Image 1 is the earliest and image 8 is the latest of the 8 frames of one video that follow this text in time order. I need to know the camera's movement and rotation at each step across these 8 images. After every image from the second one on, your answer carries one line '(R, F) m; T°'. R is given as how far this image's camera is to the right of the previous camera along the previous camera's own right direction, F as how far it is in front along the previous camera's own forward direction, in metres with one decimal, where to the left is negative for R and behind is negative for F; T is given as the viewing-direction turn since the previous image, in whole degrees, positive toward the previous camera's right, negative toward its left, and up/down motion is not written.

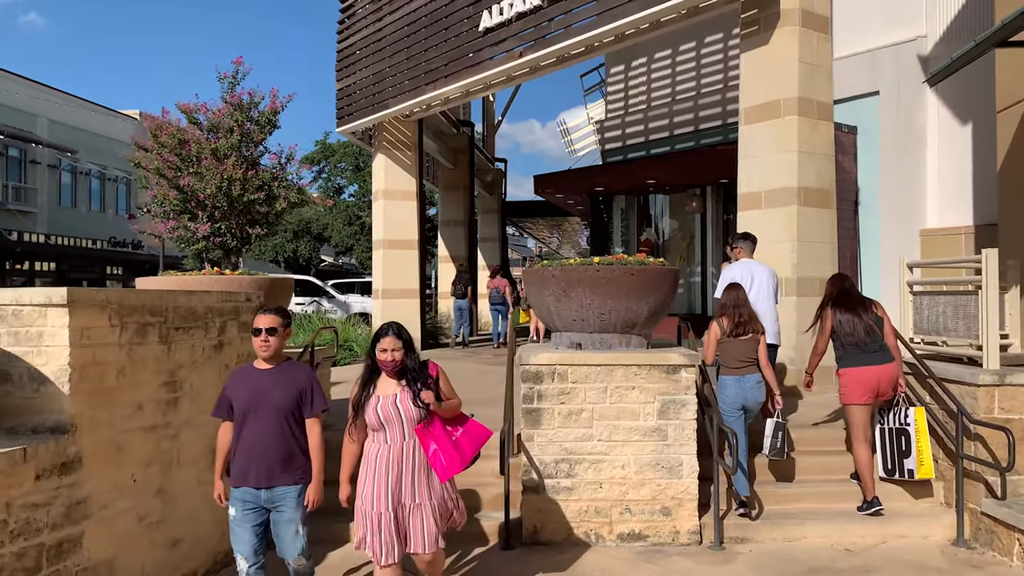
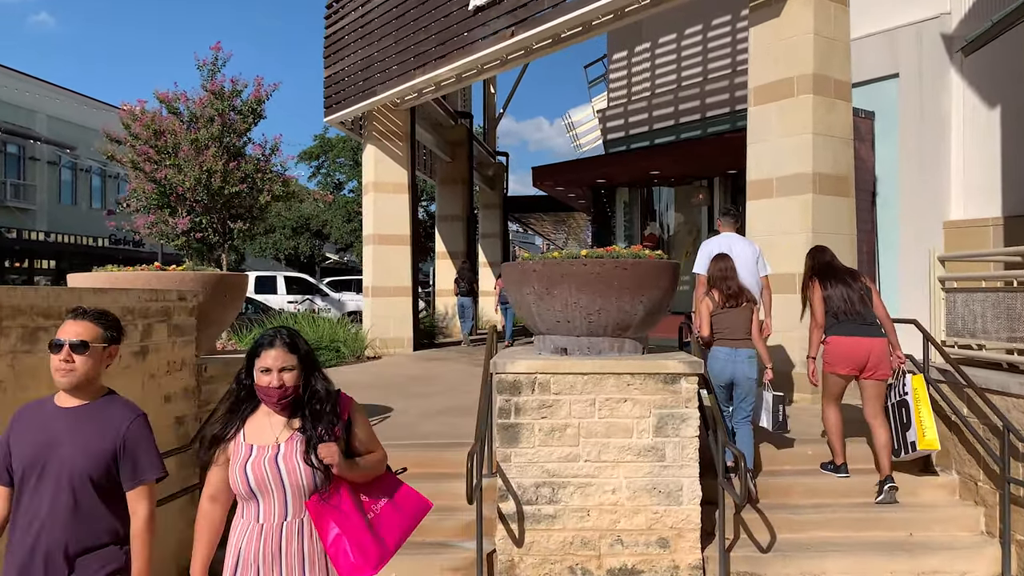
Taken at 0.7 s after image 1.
(+0.2, +0.6) m; -1°
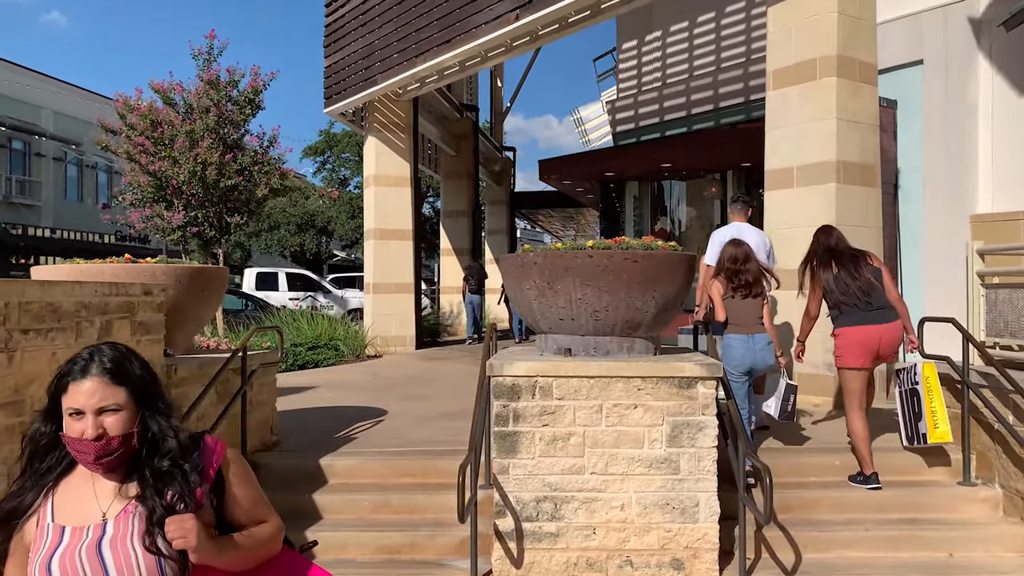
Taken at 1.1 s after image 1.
(0.0, +0.4) m; -1°
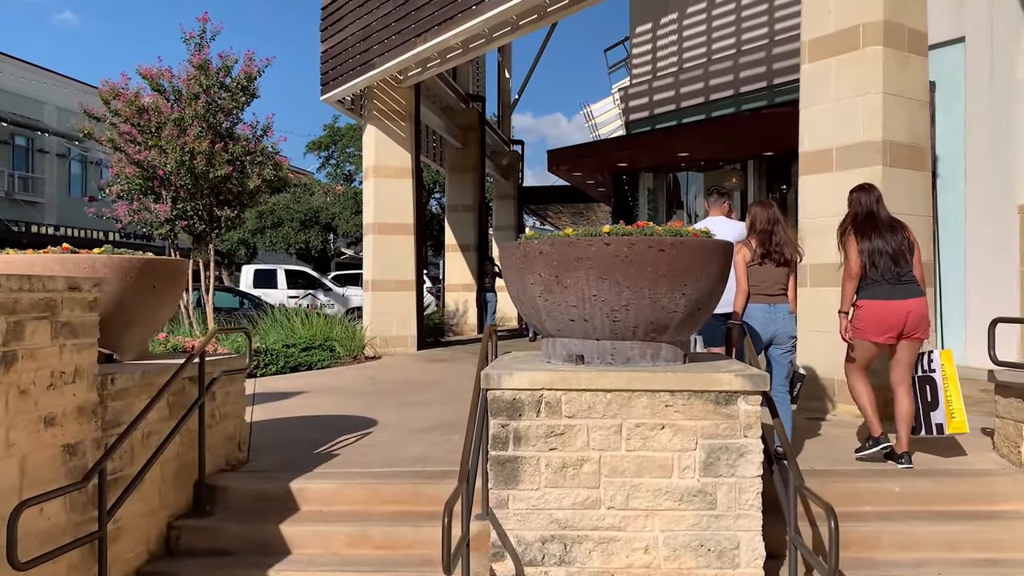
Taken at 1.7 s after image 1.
(0.0, +0.7) m; -1°
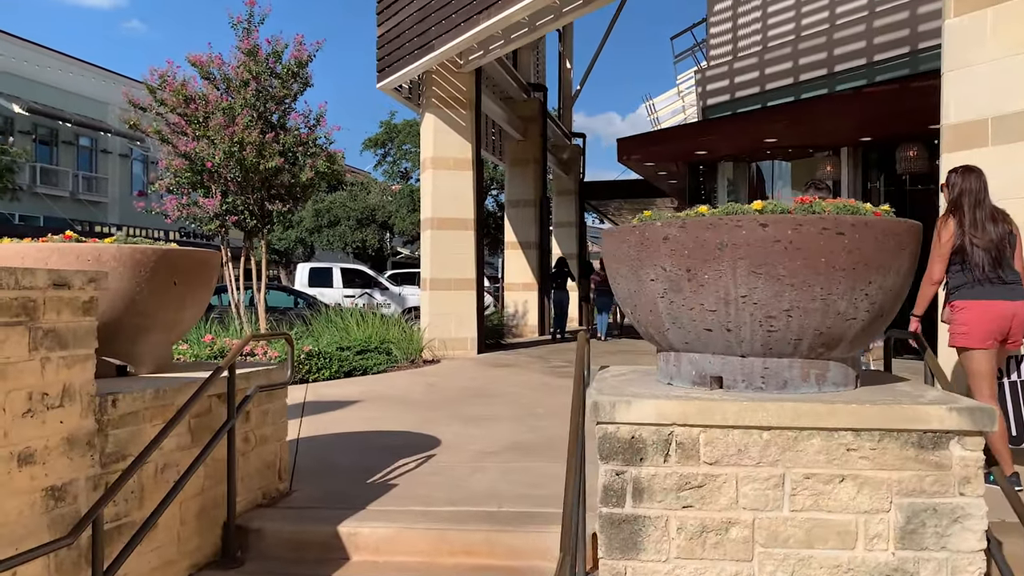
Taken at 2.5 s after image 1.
(-0.2, +0.8) m; -4°
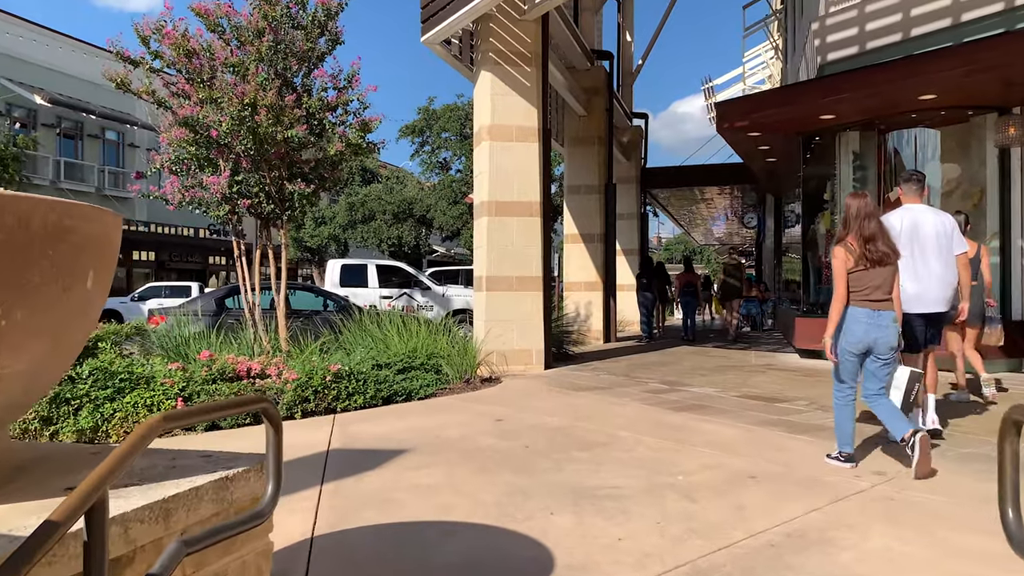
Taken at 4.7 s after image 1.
(-0.5, +2.1) m; -2°
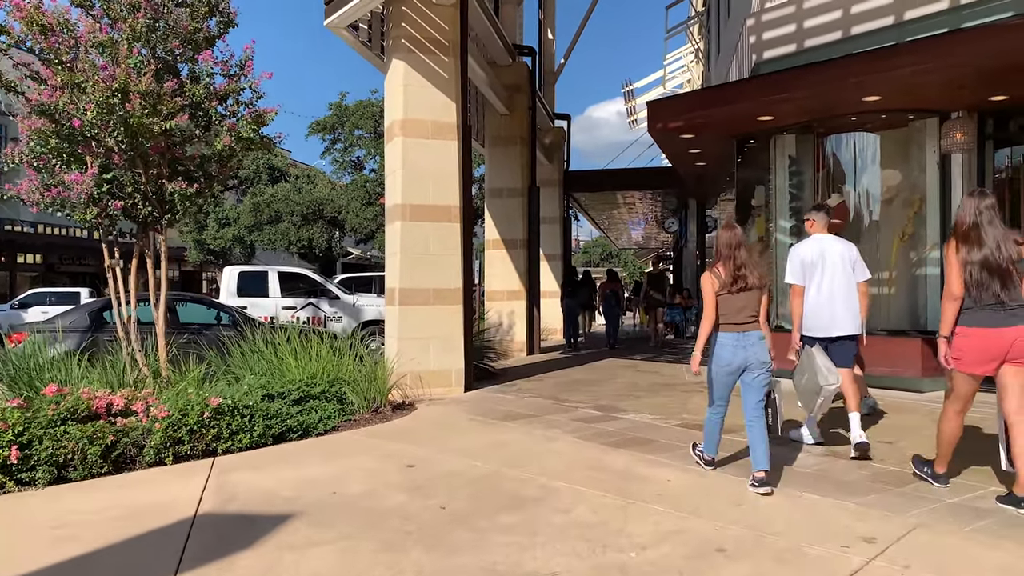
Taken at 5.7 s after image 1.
(0.0, +0.8) m; +6°
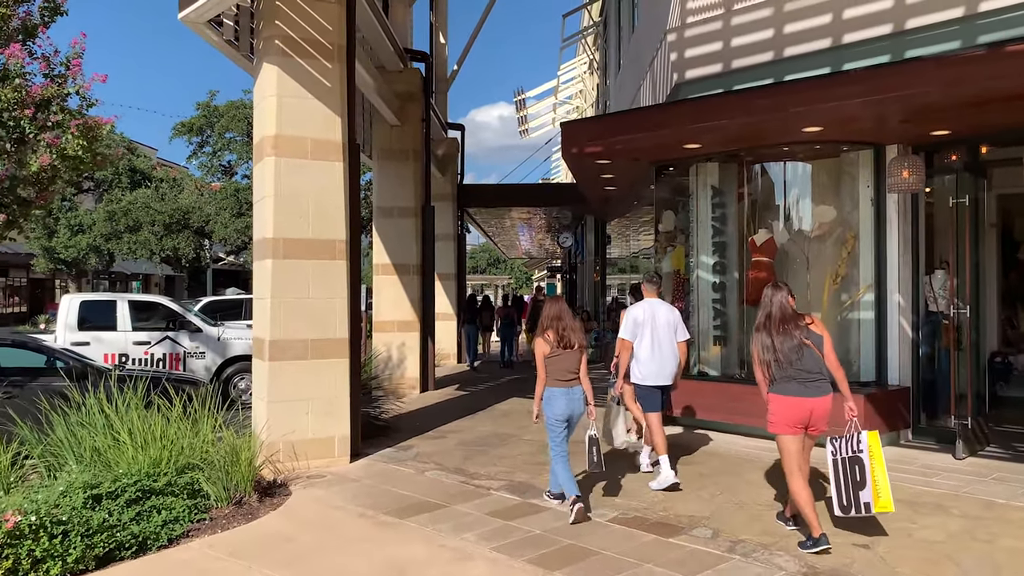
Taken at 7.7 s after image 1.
(-0.1, +1.1) m; +8°
